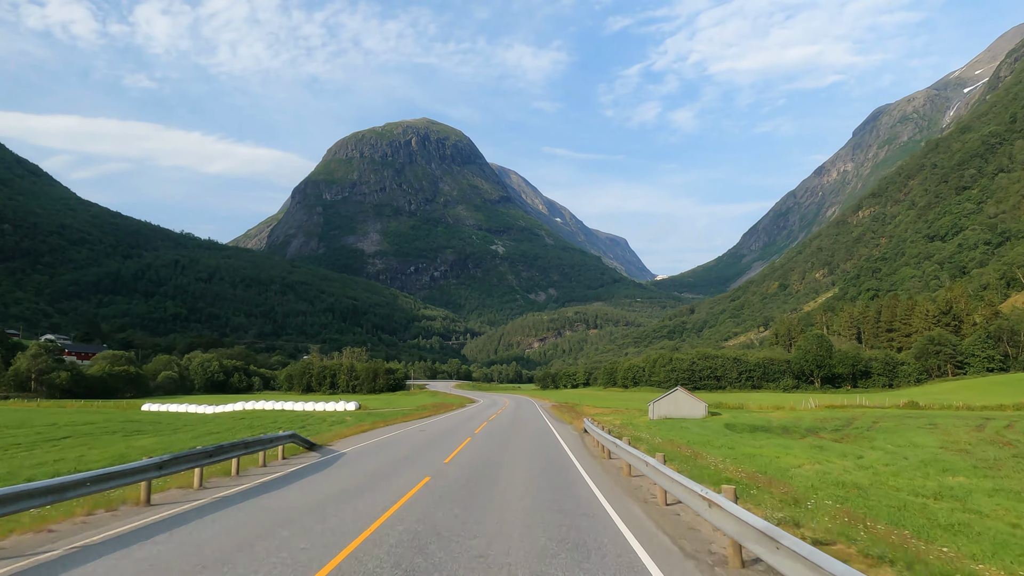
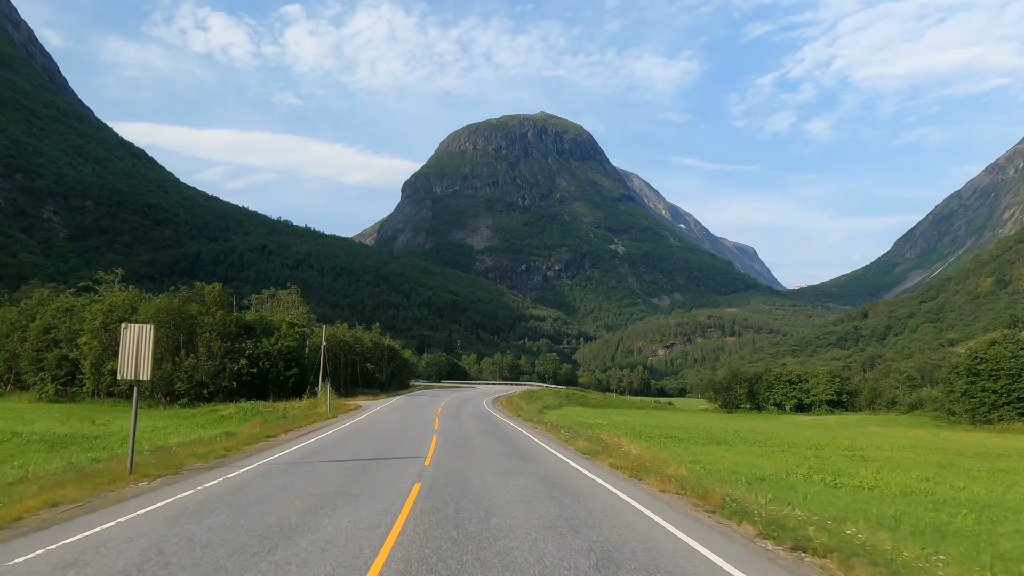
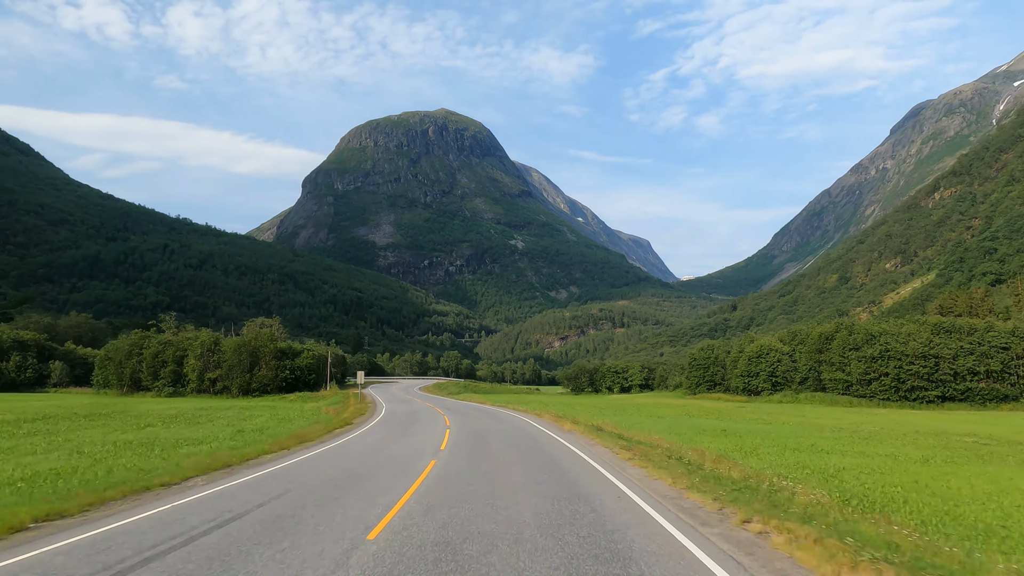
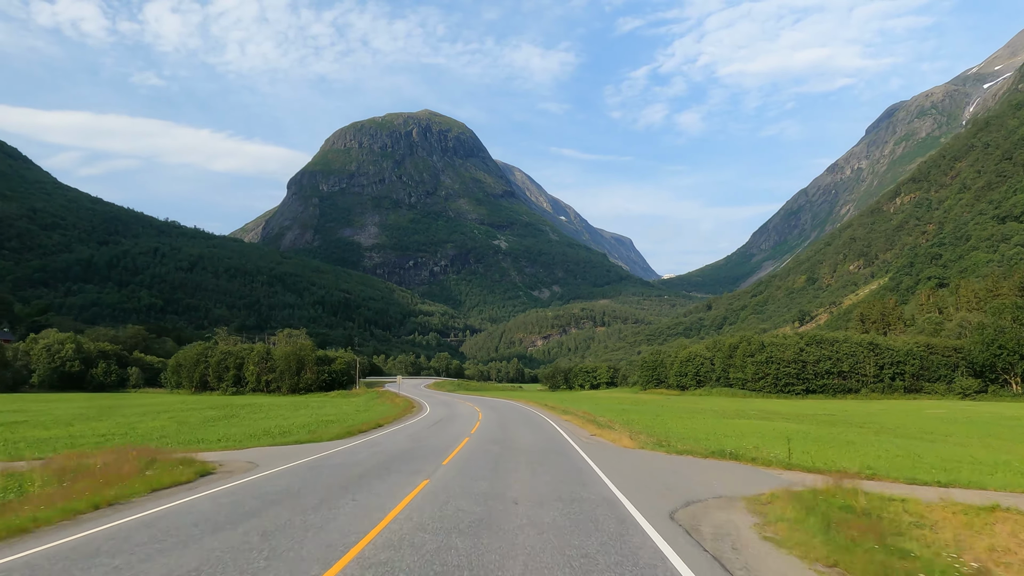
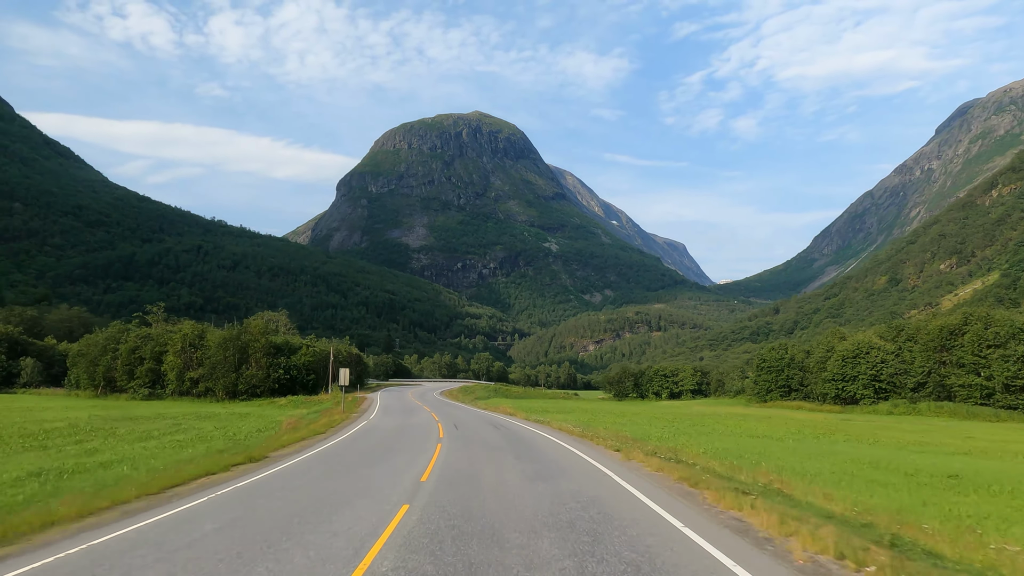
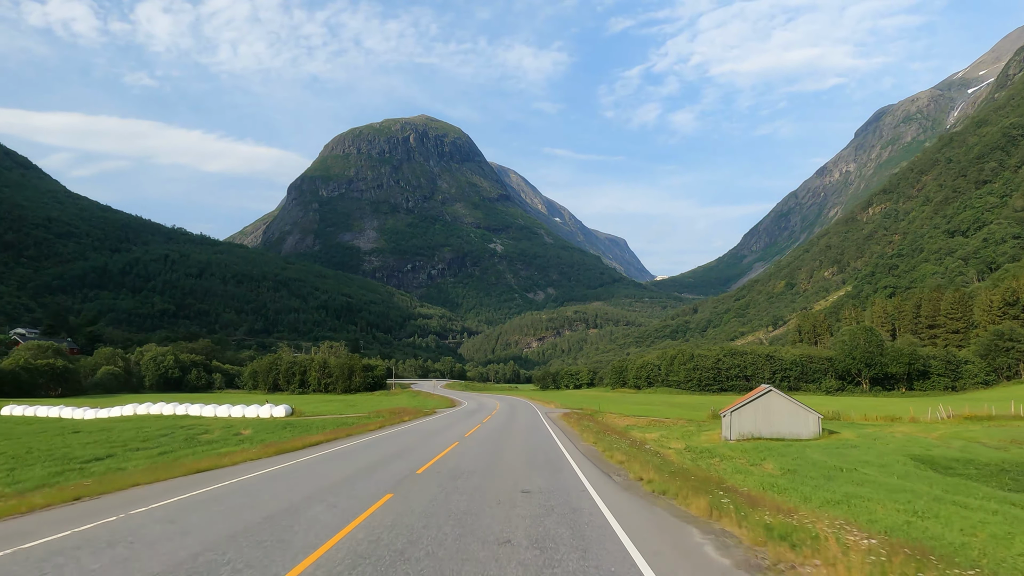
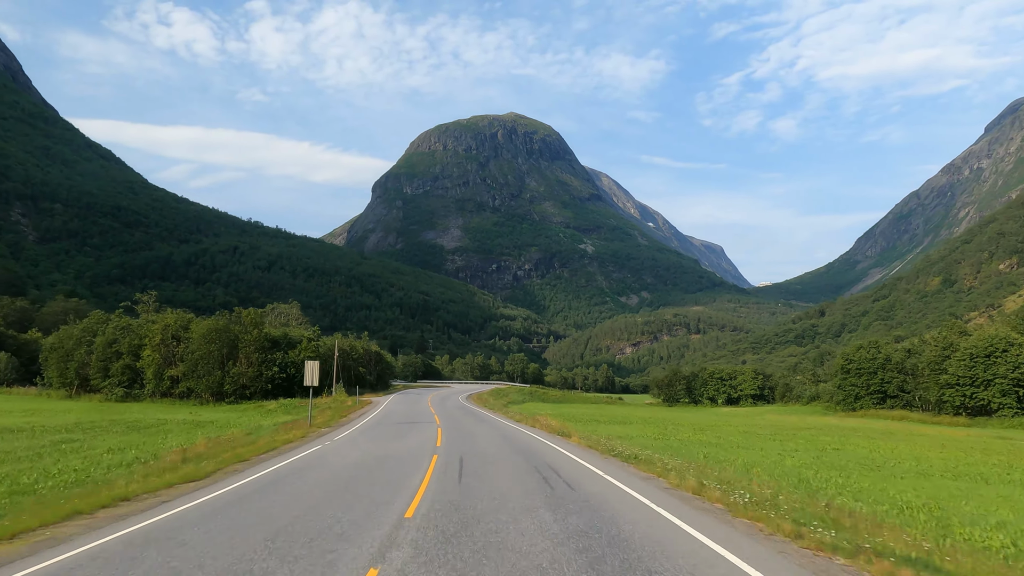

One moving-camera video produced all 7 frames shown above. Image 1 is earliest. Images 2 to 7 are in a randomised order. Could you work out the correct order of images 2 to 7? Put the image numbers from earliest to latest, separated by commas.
6, 4, 3, 5, 7, 2
